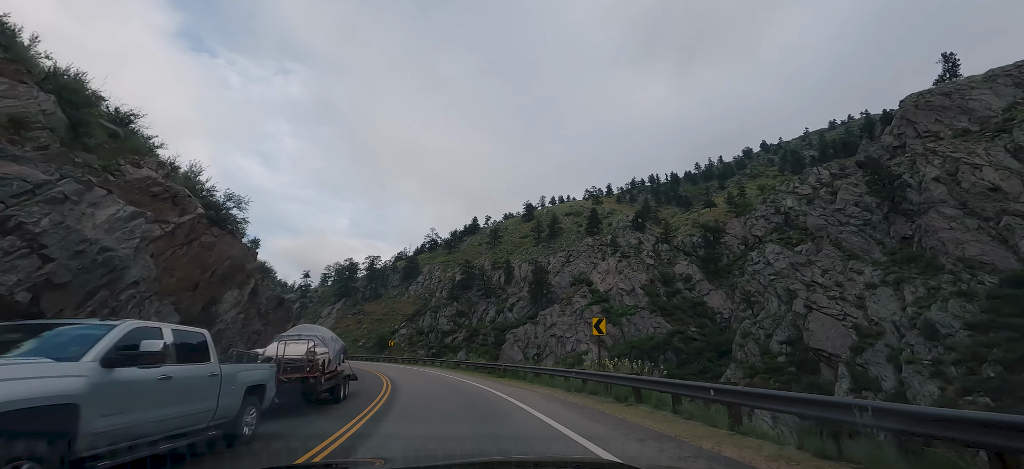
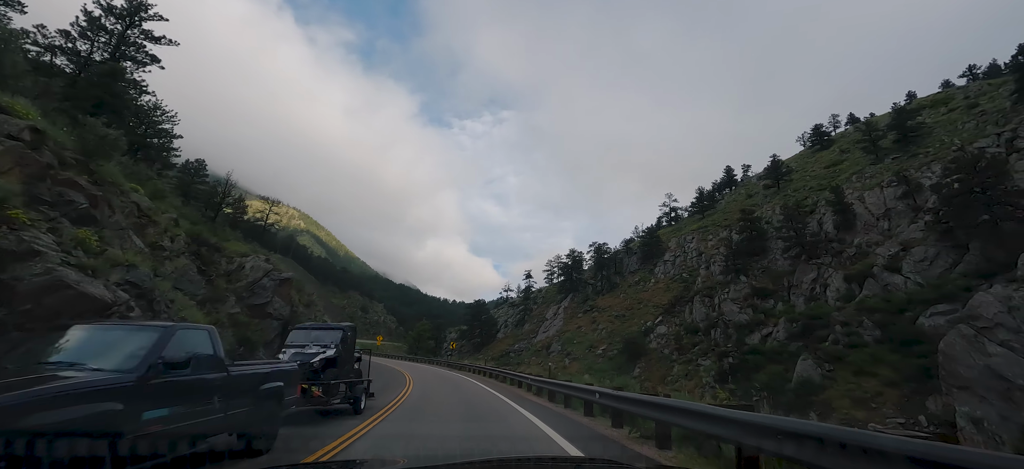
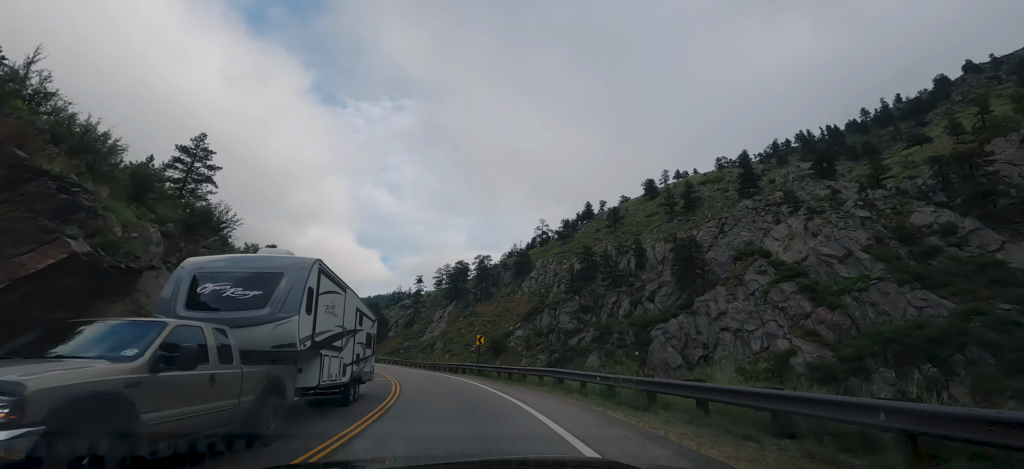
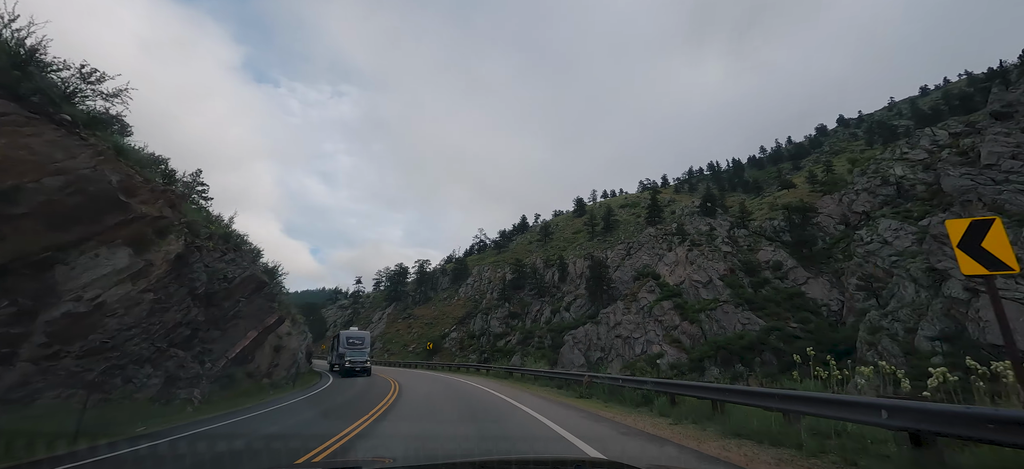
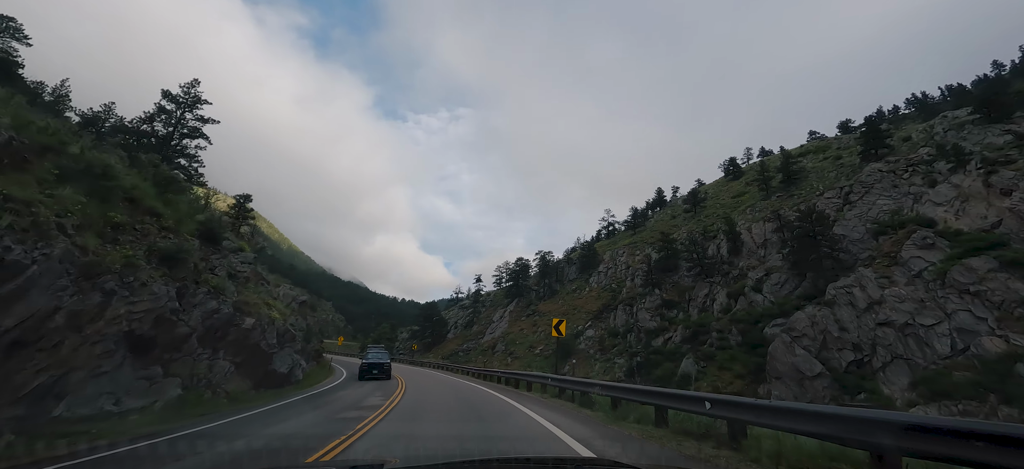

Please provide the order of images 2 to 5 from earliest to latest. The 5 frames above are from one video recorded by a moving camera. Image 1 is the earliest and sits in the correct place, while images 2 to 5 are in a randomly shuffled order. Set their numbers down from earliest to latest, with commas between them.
4, 3, 5, 2
